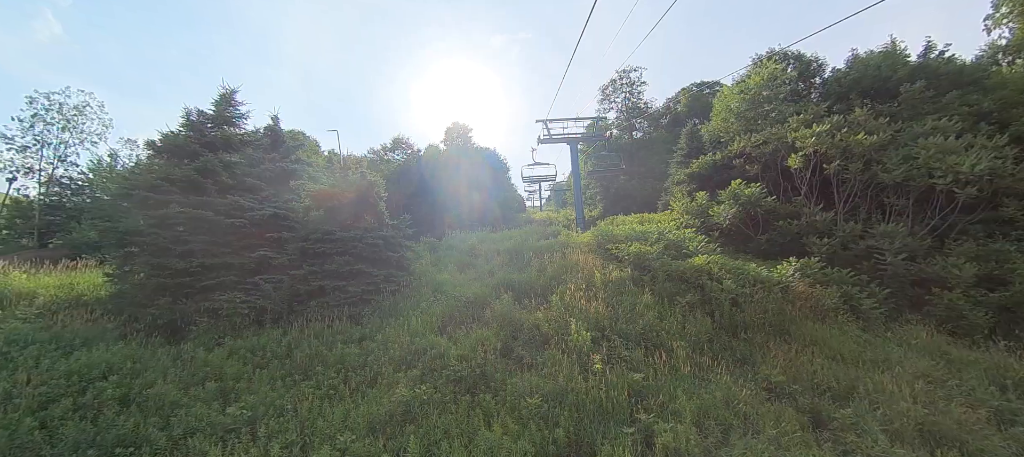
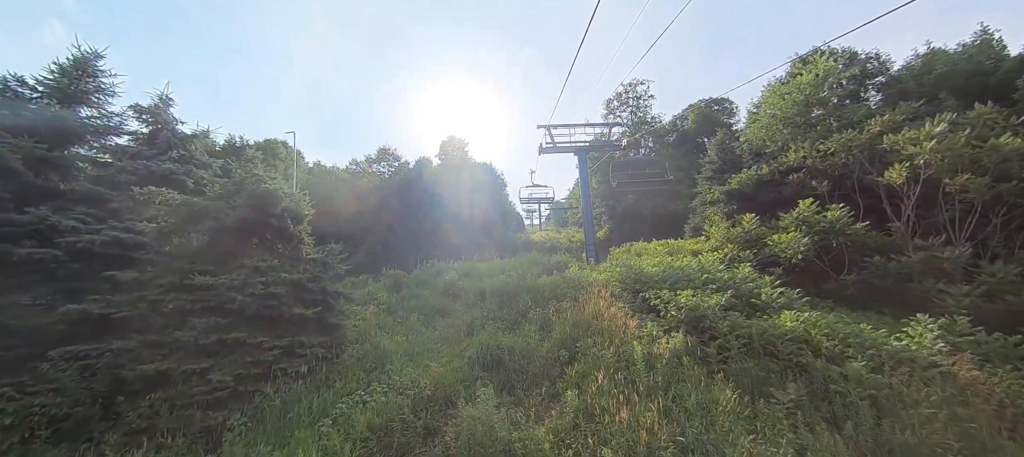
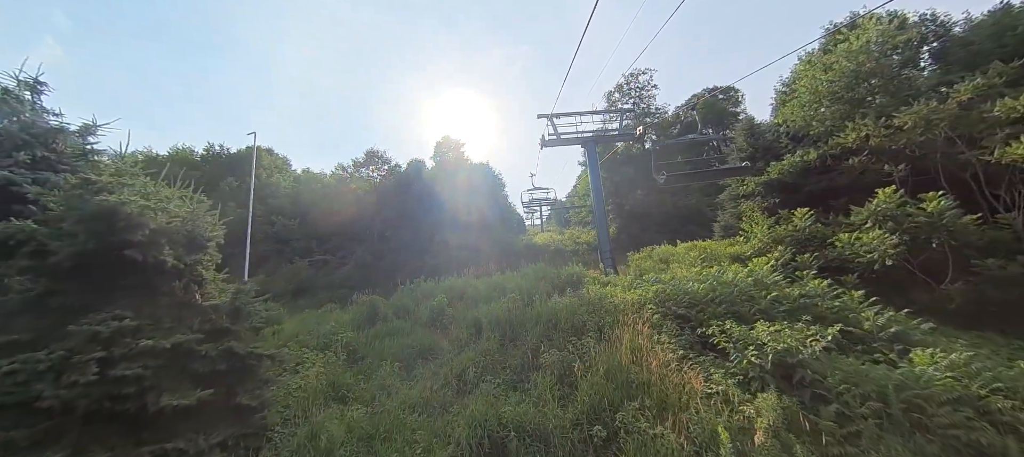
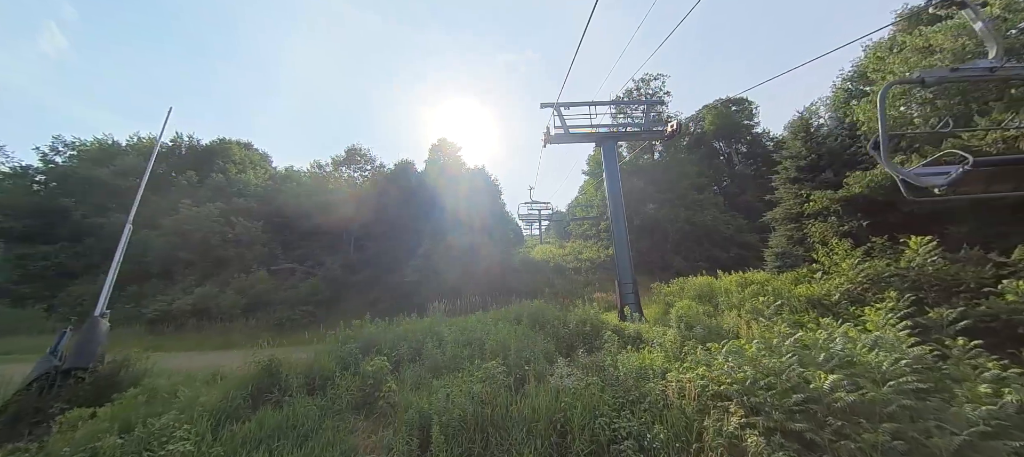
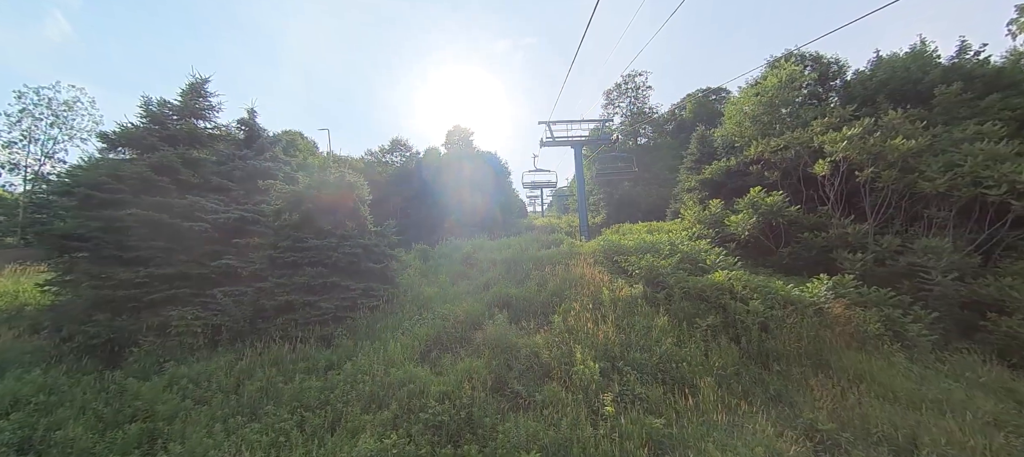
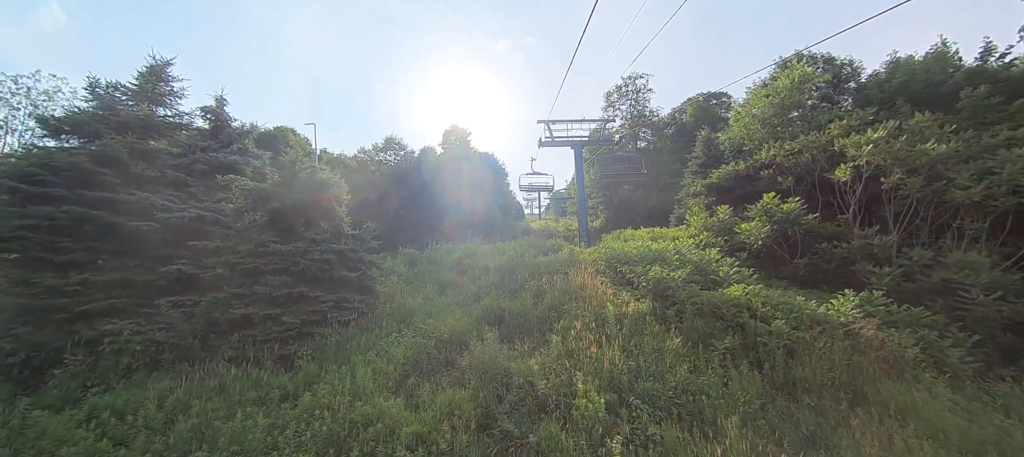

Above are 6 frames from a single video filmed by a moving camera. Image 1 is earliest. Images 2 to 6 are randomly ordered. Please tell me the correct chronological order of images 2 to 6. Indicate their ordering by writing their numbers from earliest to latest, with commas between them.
5, 6, 2, 3, 4
